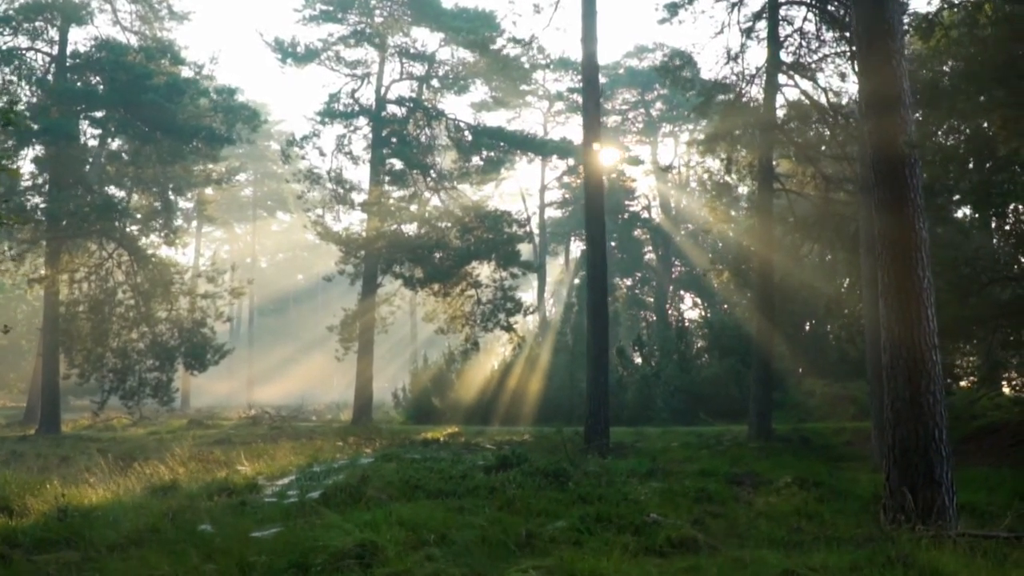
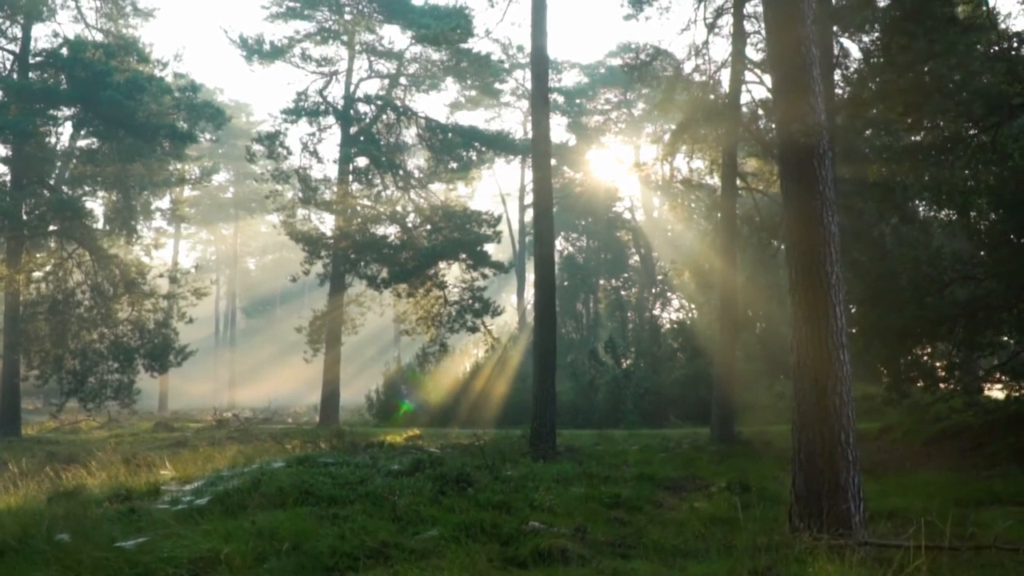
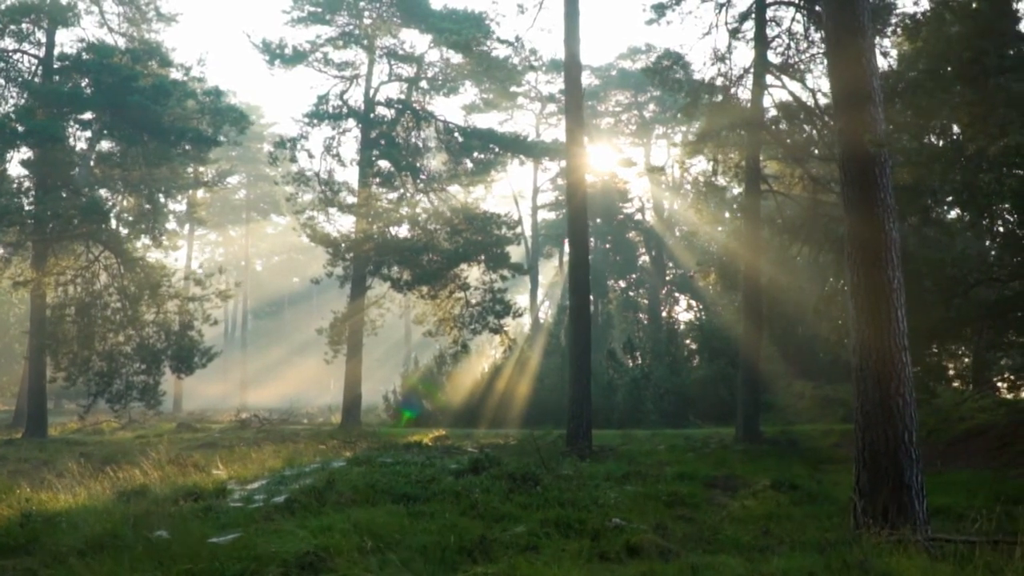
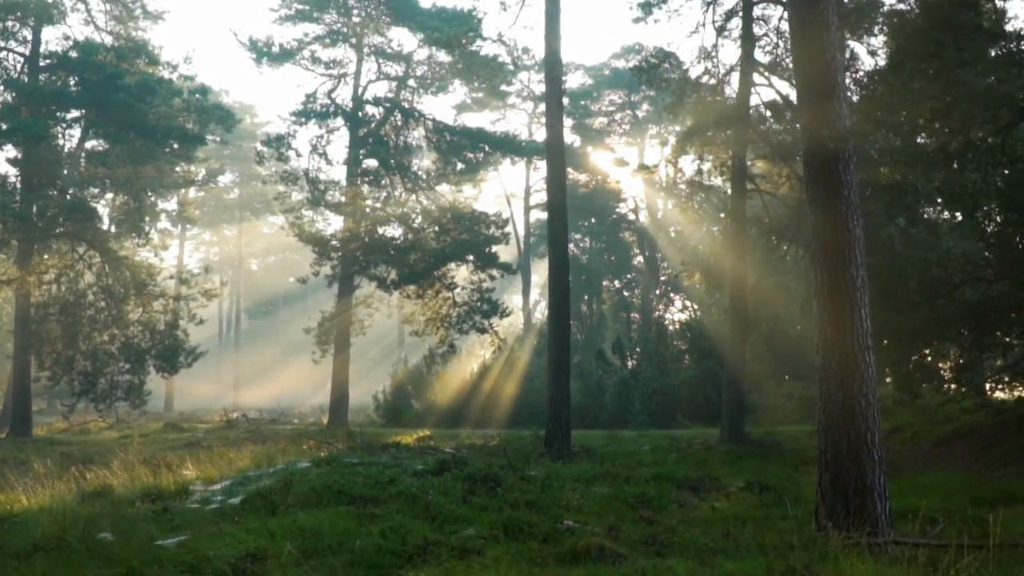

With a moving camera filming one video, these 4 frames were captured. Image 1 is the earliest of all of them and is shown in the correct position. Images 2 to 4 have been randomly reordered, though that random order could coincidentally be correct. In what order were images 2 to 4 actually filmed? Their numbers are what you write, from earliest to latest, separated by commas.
3, 4, 2
